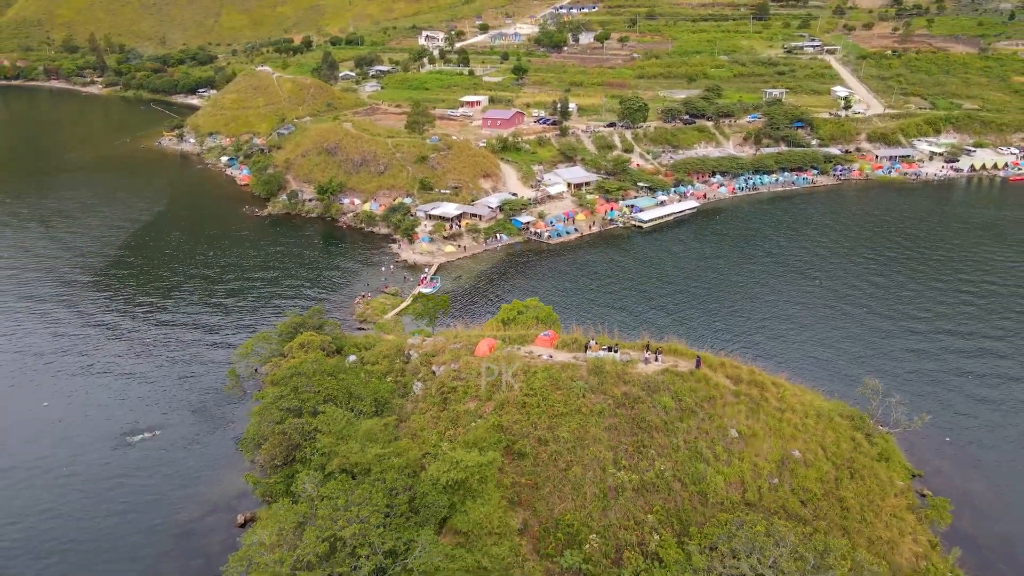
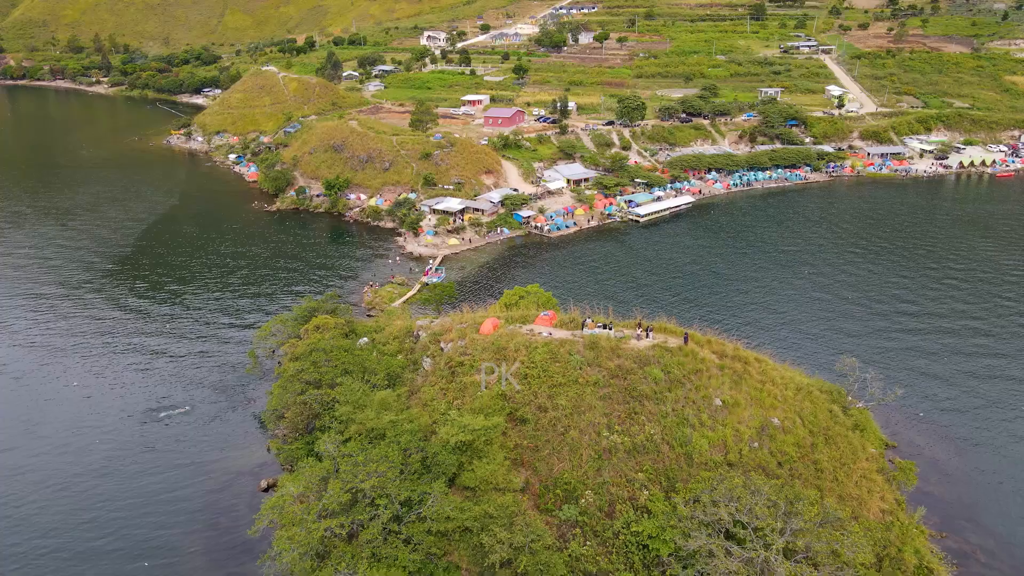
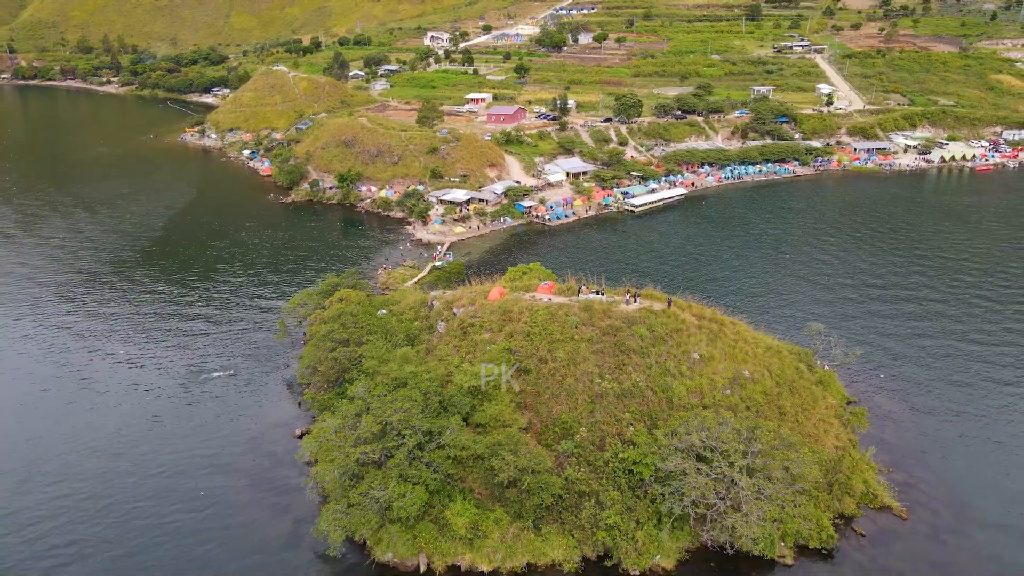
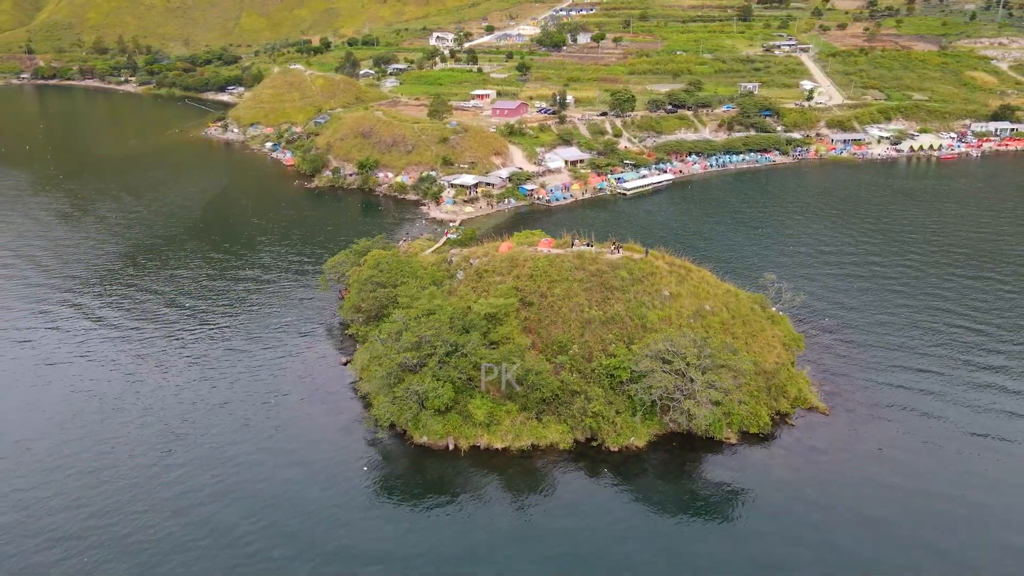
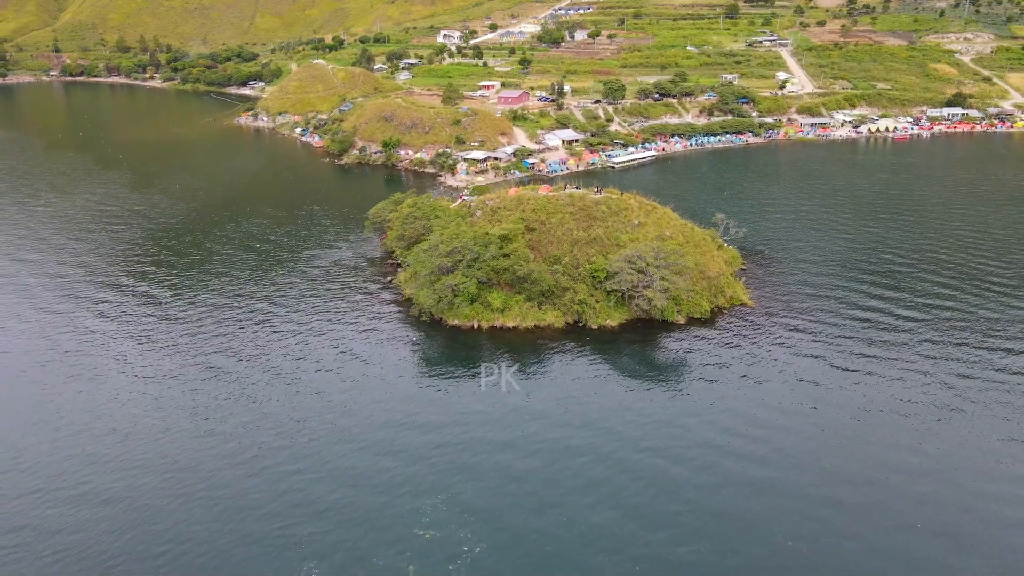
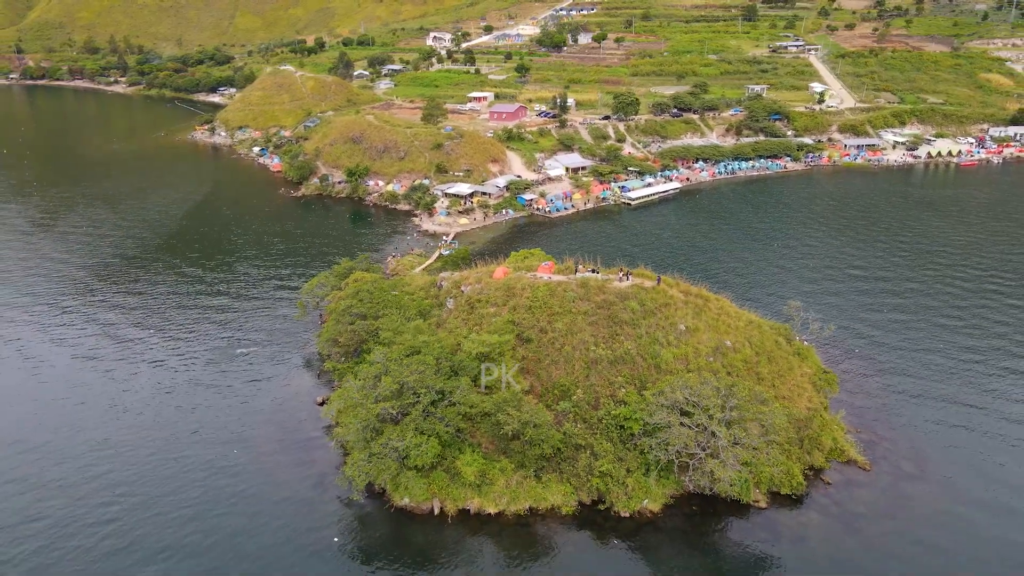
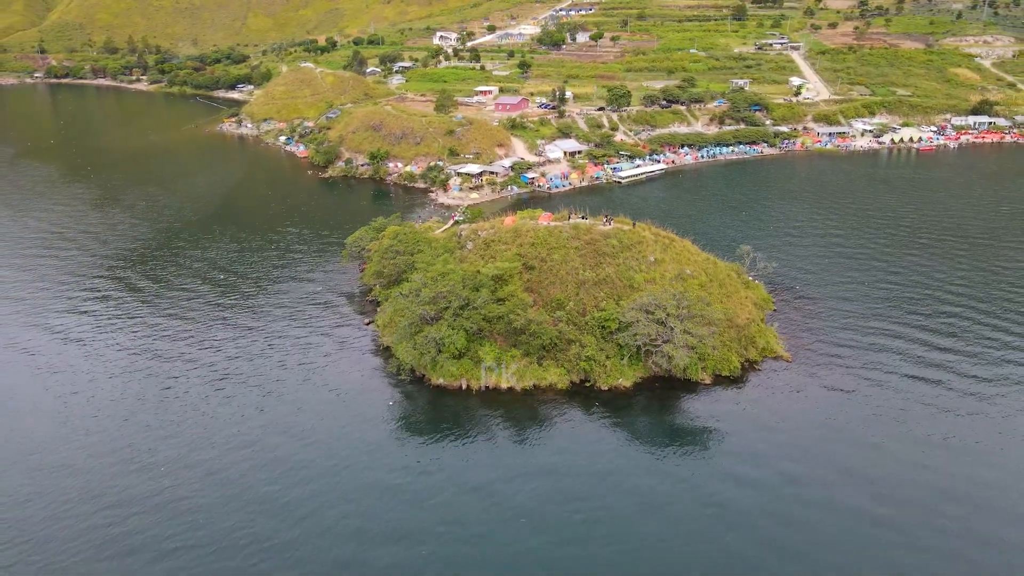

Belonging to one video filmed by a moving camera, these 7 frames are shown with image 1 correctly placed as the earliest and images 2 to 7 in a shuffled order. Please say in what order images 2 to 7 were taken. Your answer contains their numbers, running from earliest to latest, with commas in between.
2, 3, 6, 4, 7, 5
